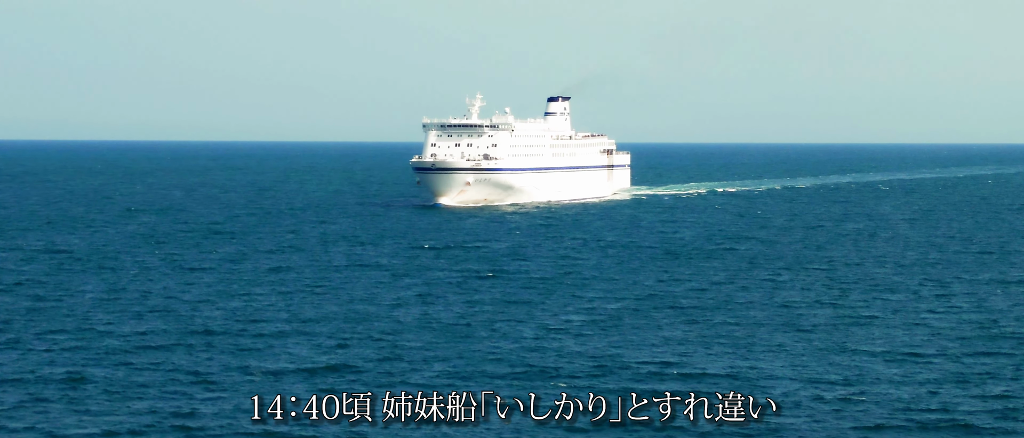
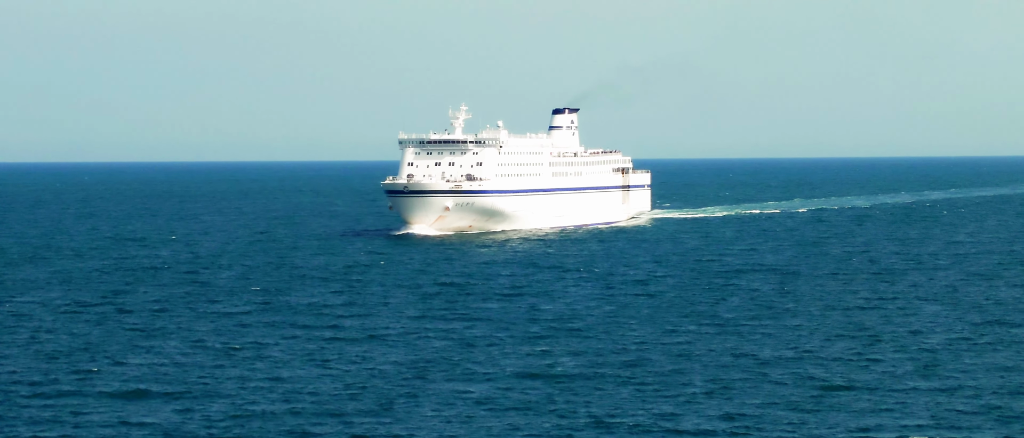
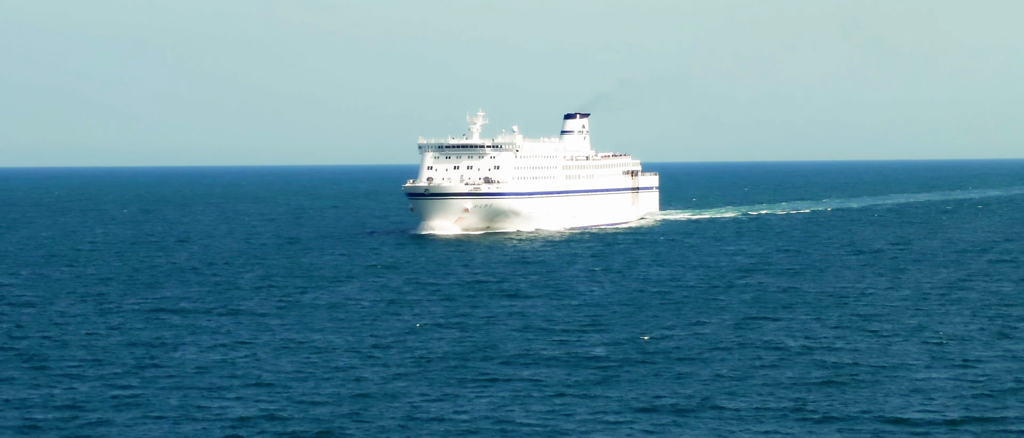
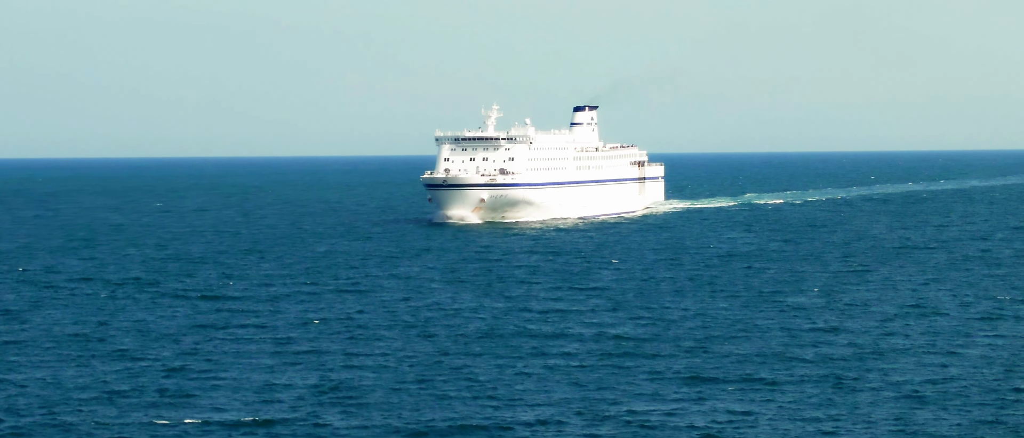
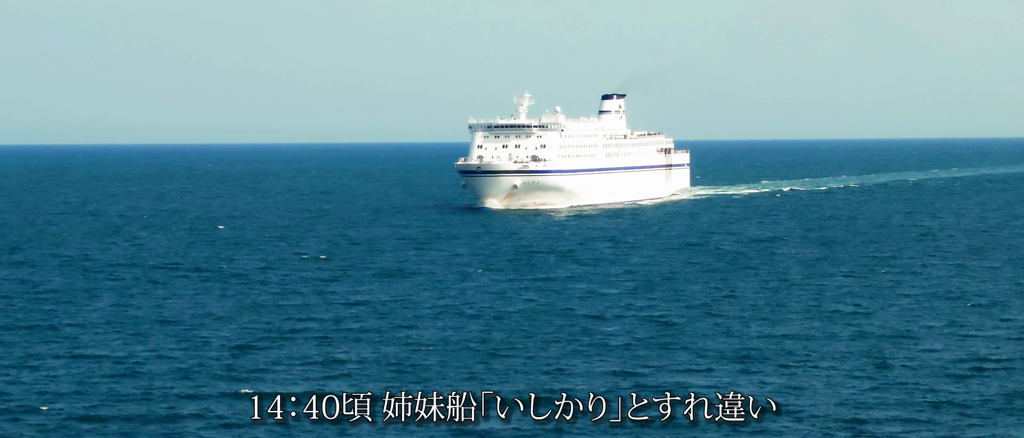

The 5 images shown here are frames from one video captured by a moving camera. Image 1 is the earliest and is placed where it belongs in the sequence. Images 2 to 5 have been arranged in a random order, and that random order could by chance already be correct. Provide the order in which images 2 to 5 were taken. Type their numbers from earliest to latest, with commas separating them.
5, 4, 3, 2
